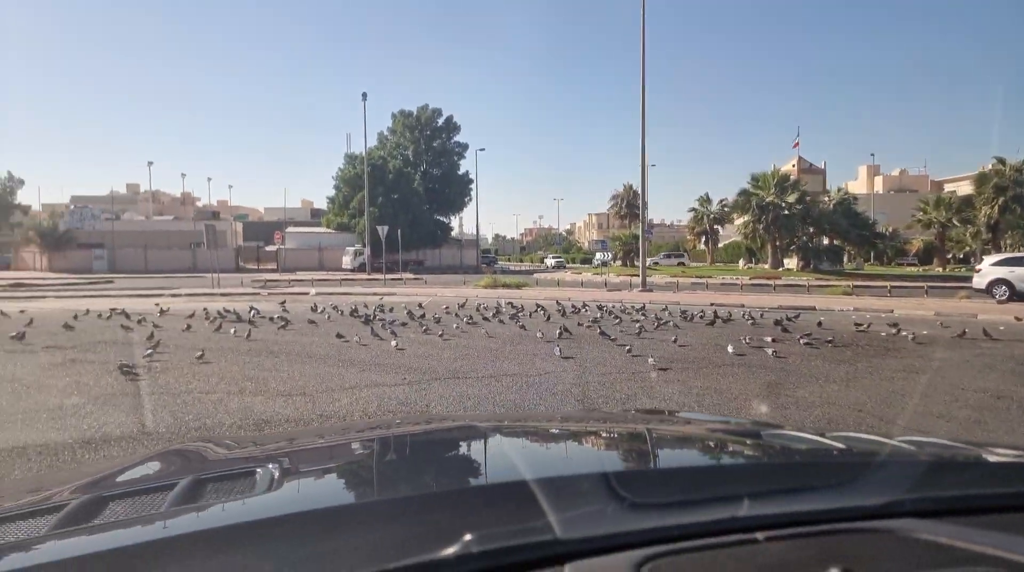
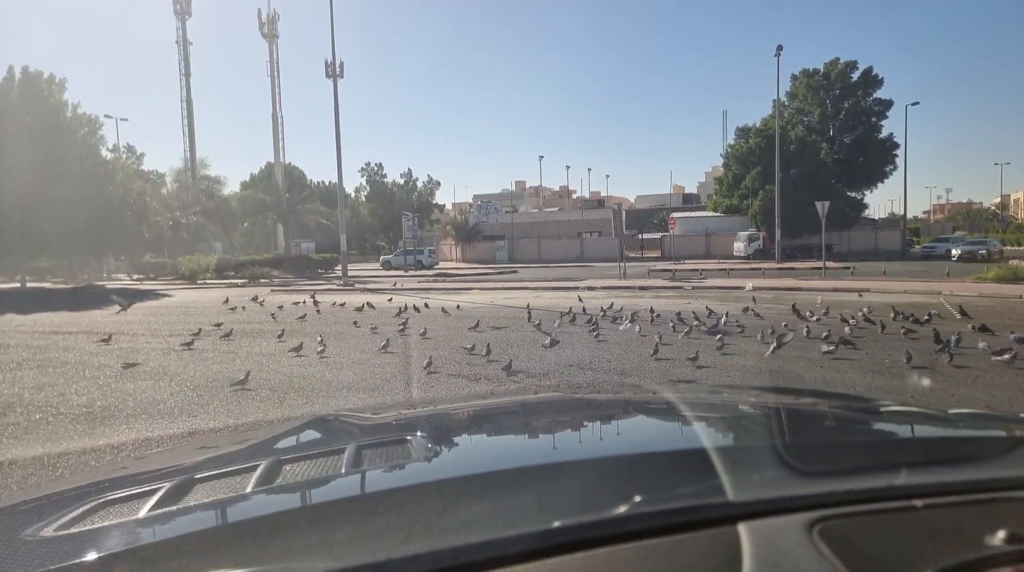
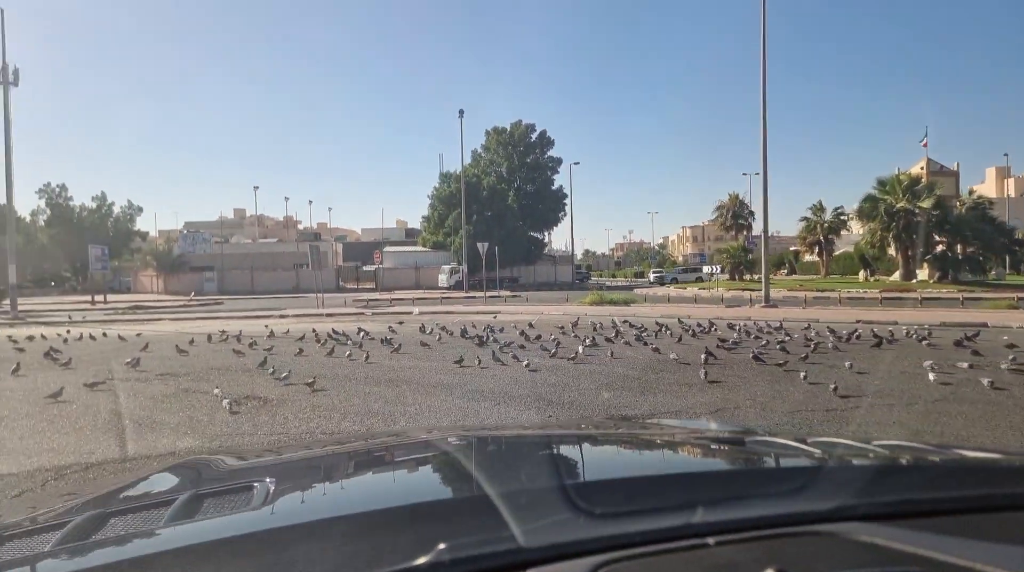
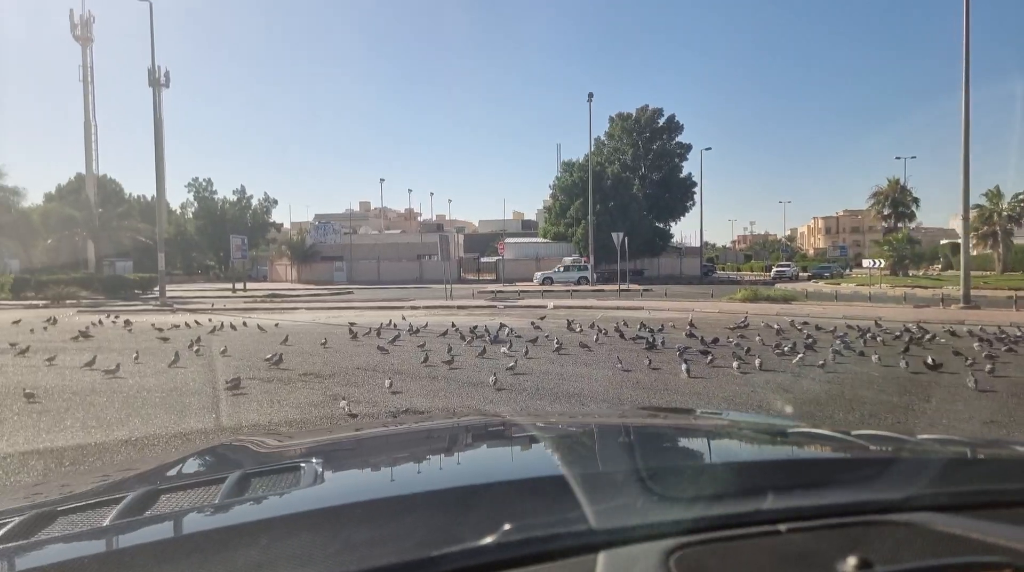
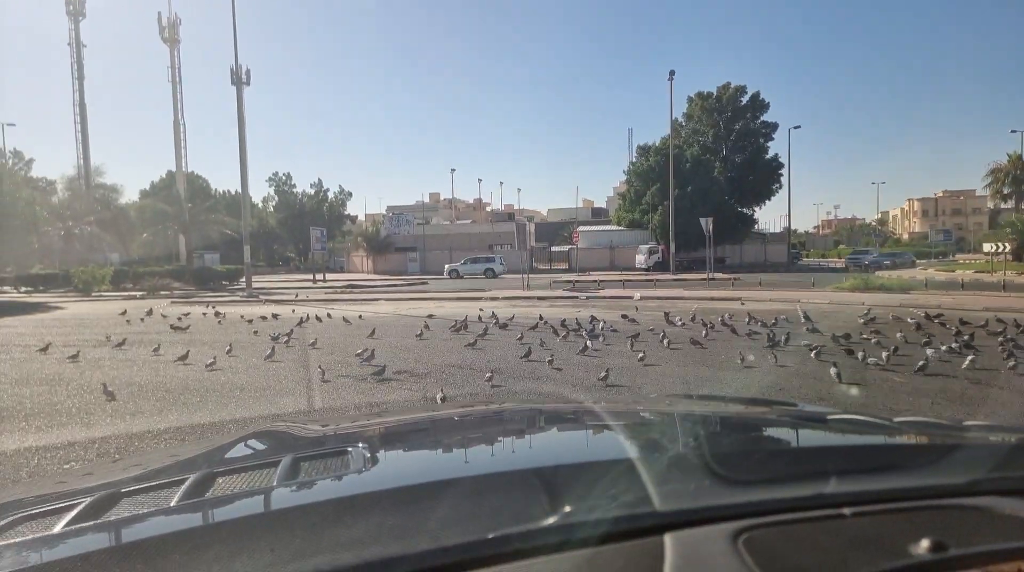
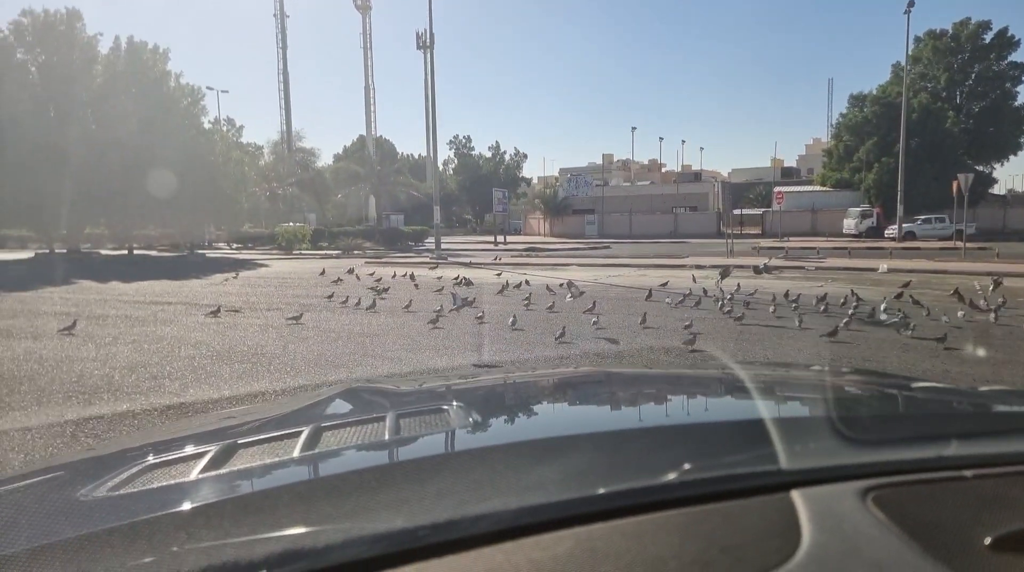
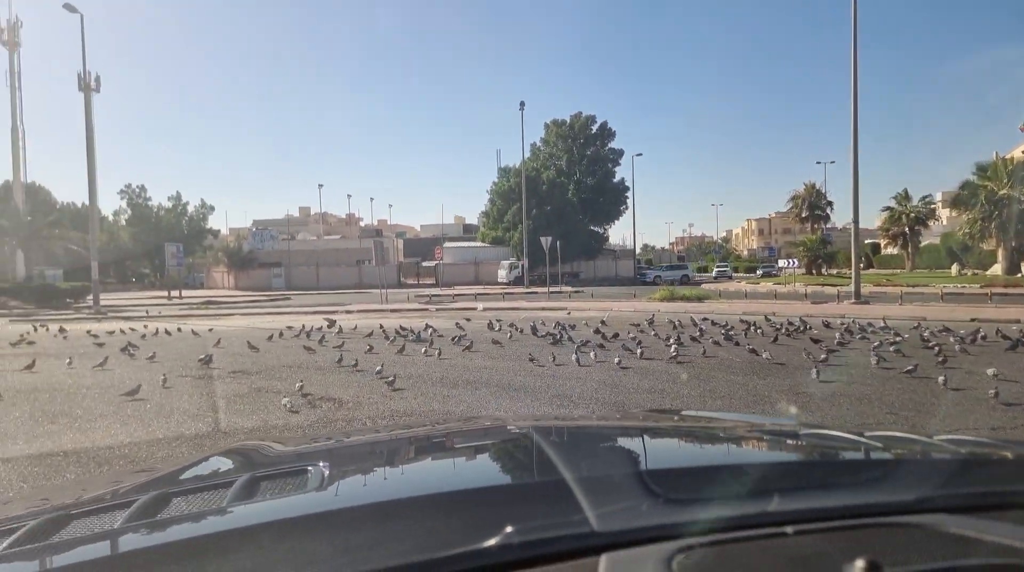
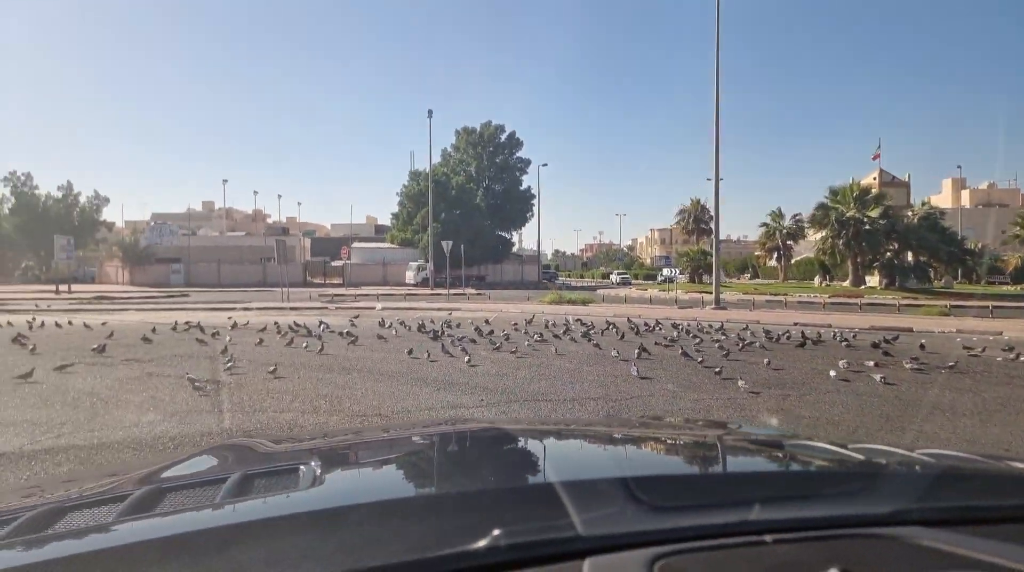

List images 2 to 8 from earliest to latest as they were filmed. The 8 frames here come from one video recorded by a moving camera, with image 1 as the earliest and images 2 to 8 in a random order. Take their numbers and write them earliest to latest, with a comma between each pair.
8, 3, 7, 4, 5, 2, 6
